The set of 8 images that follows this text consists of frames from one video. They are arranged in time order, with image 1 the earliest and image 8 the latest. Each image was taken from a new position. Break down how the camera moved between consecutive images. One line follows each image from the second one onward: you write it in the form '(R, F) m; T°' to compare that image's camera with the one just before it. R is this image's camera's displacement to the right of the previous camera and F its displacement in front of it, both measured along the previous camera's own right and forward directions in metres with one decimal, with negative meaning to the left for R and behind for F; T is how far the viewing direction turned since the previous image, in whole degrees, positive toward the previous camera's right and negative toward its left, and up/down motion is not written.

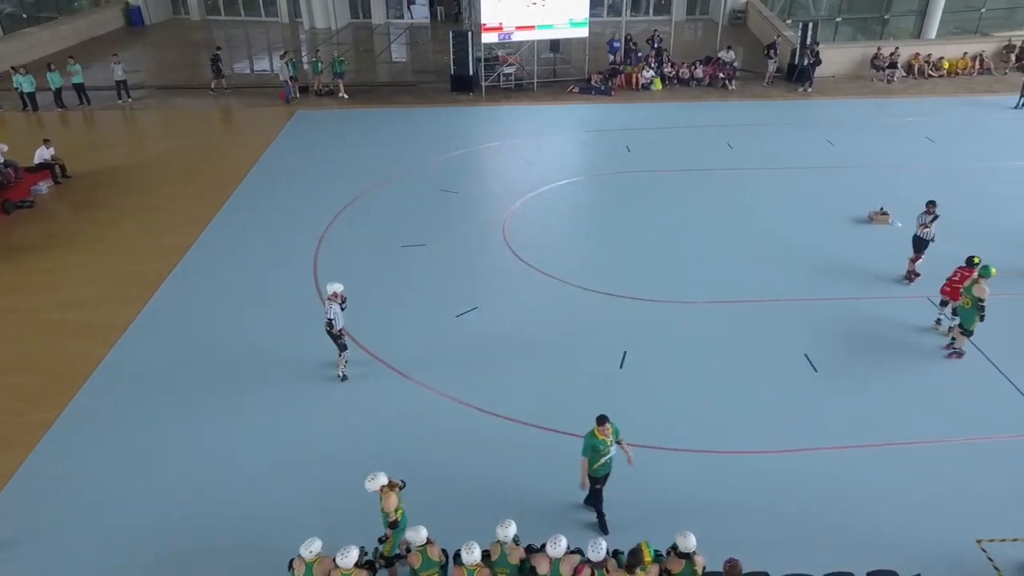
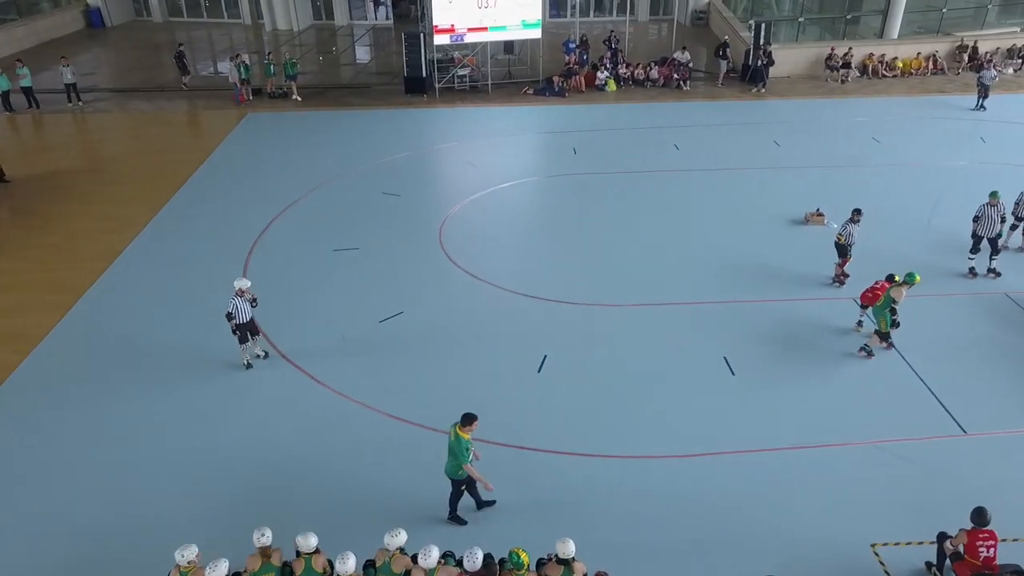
(+0.9, 0.0) m; +1°
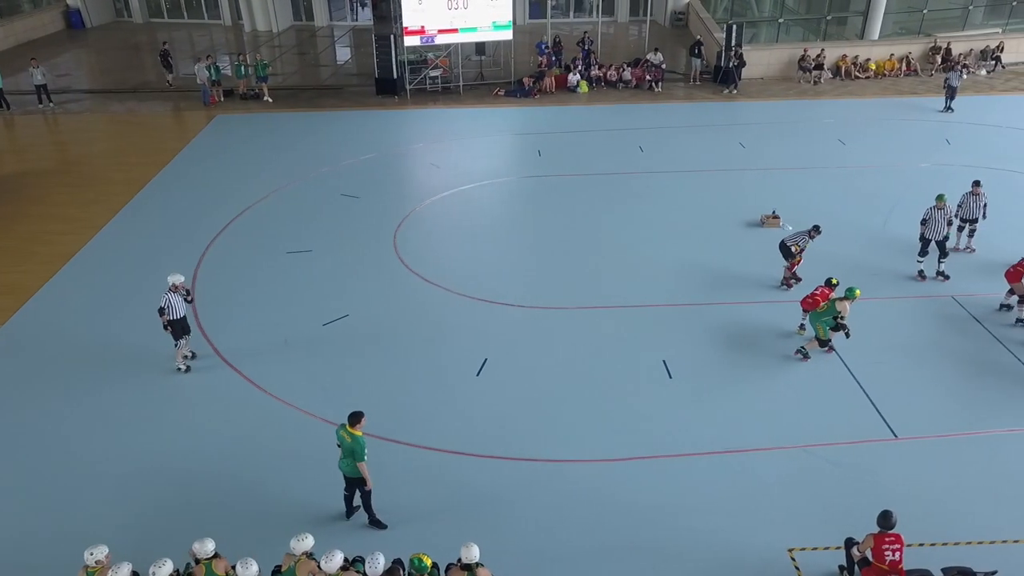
(+0.7, 0.0) m; 0°
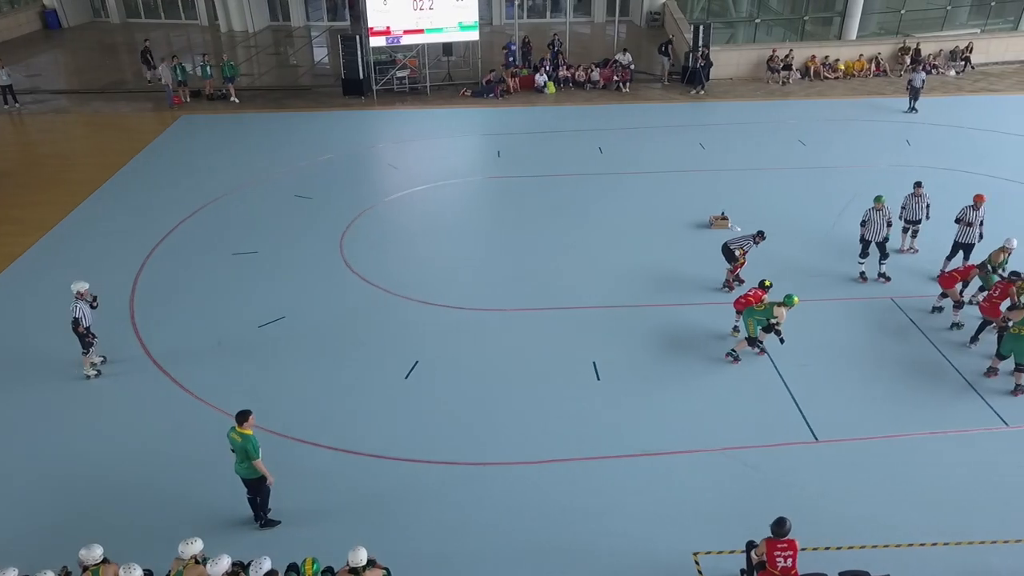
(+0.9, 0.0) m; 0°
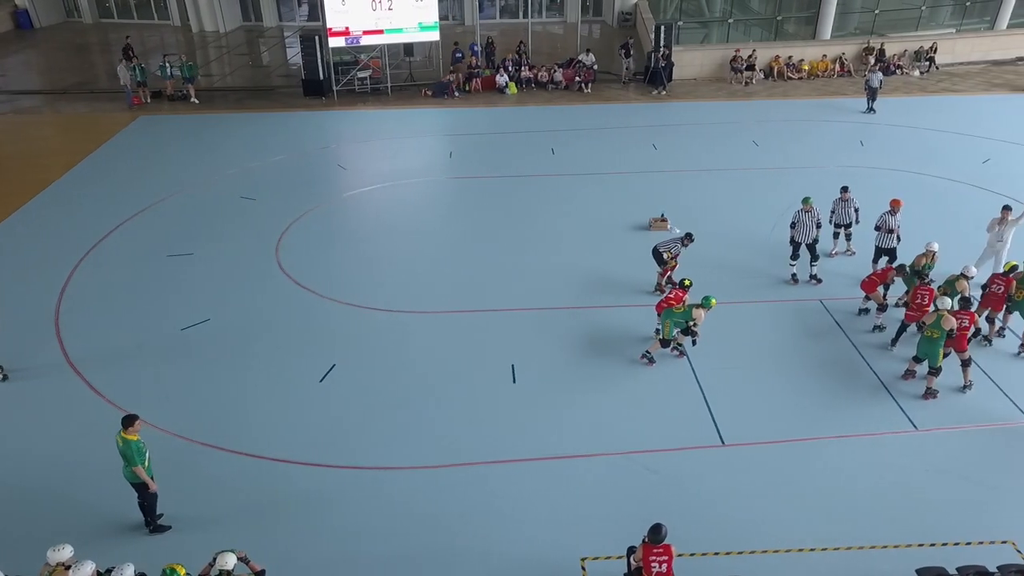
(+1.0, 0.0) m; 0°
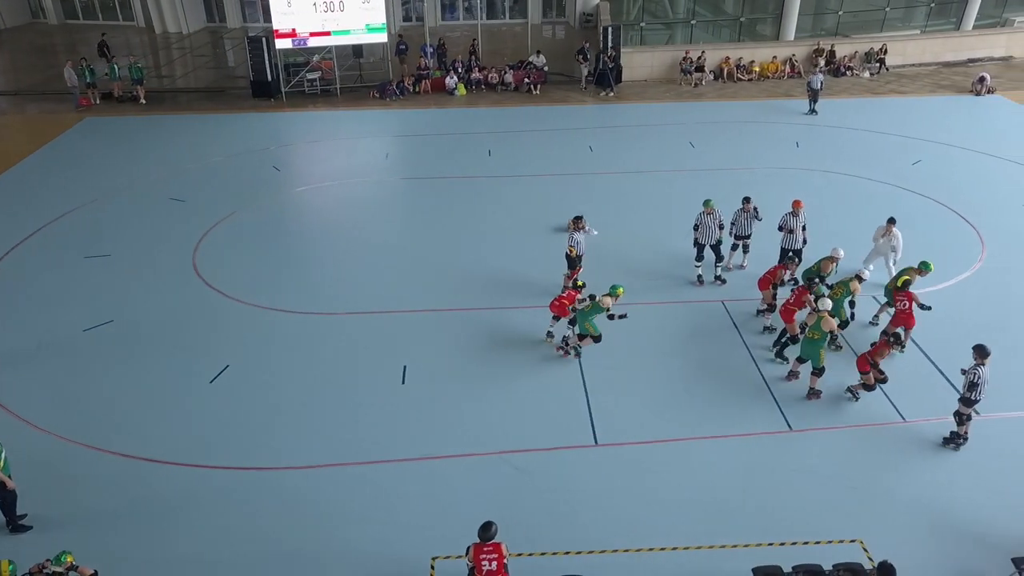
(+1.3, -0.1) m; 0°
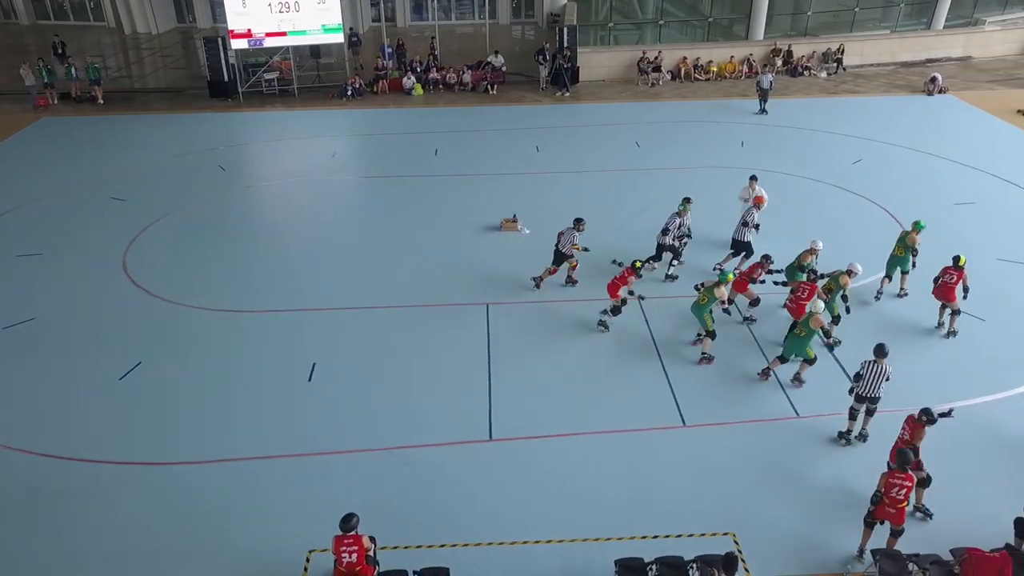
(+1.1, -0.1) m; 0°
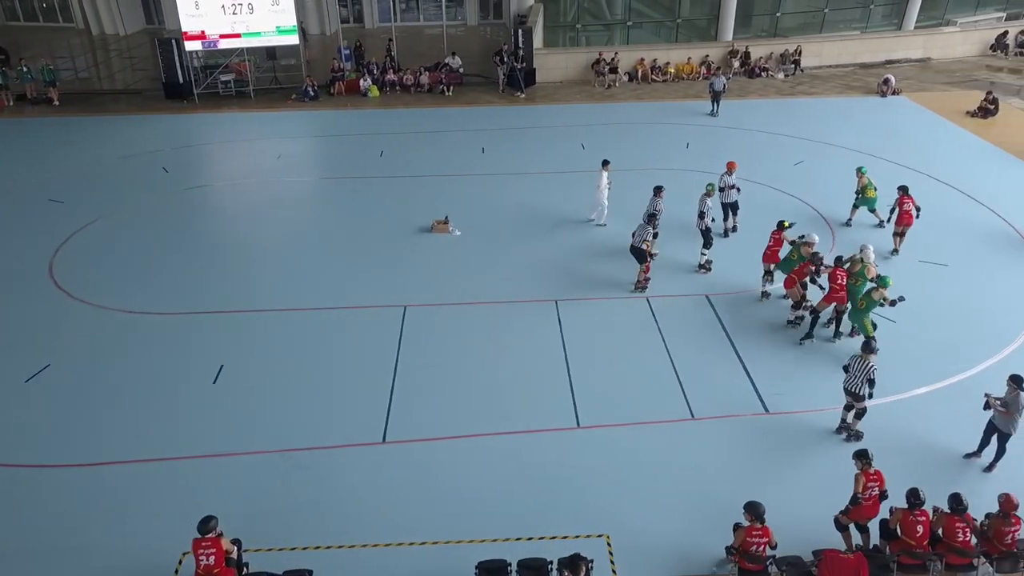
(+1.1, 0.0) m; 0°
